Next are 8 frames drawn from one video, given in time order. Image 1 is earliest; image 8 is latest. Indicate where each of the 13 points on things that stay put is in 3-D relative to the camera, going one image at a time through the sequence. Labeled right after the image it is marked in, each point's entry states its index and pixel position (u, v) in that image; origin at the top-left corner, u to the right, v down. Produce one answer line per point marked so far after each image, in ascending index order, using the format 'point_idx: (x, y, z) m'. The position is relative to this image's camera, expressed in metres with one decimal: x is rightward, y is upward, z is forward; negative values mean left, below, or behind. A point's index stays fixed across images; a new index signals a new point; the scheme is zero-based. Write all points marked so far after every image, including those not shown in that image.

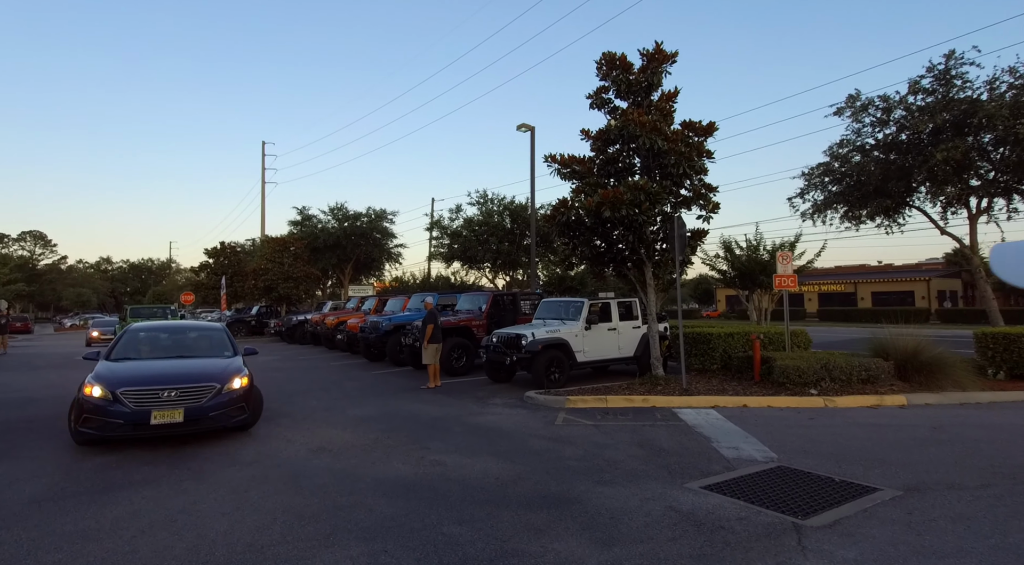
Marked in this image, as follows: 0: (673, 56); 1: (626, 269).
0: (+2.2, +3.0, +8.1) m
1: (+1.7, +0.2, +9.1) m
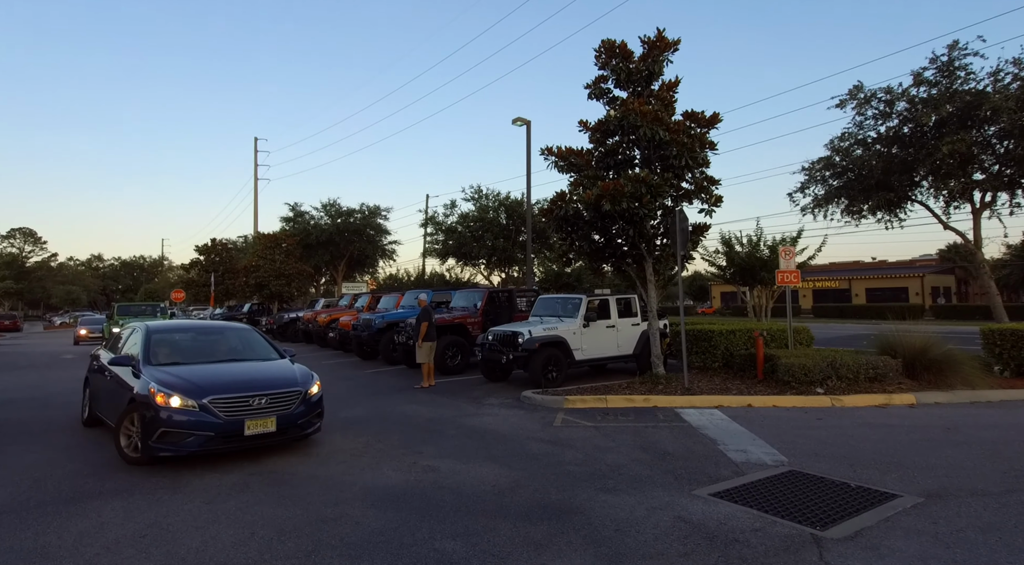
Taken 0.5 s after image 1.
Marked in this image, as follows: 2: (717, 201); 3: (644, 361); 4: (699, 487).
0: (+2.1, +3.1, +7.9) m
1: (+1.7, +0.2, +8.9) m
2: (+2.8, +1.1, +8.1) m
3: (+2.2, -1.3, +10.2) m
4: (+1.3, -1.5, +4.3) m
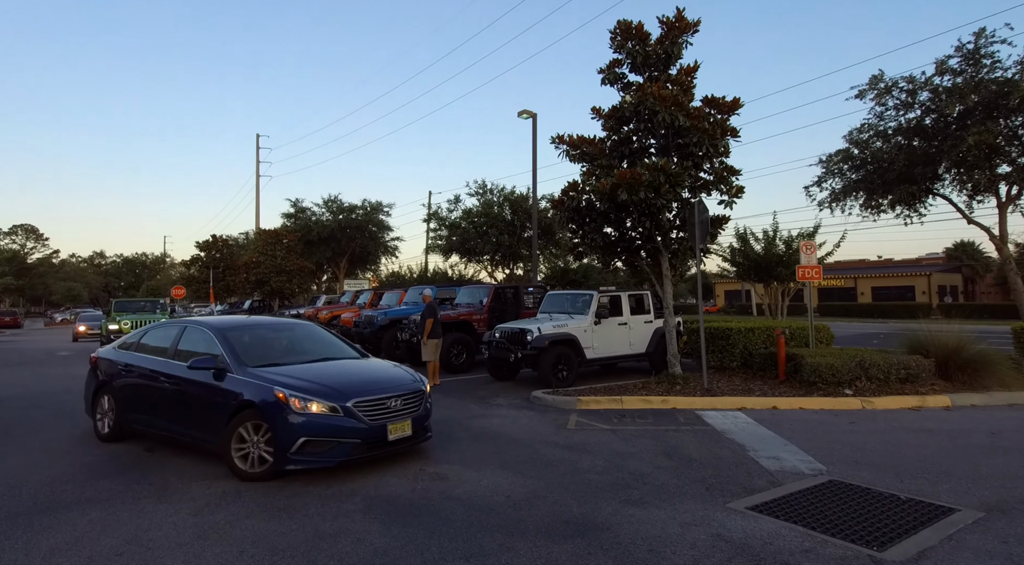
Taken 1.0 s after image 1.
0: (+2.3, +3.2, +7.5) m
1: (+1.8, +0.3, +8.5) m
2: (+2.9, +1.2, +7.7) m
3: (+2.3, -1.2, +9.8) m
4: (+1.4, -1.4, +3.9) m
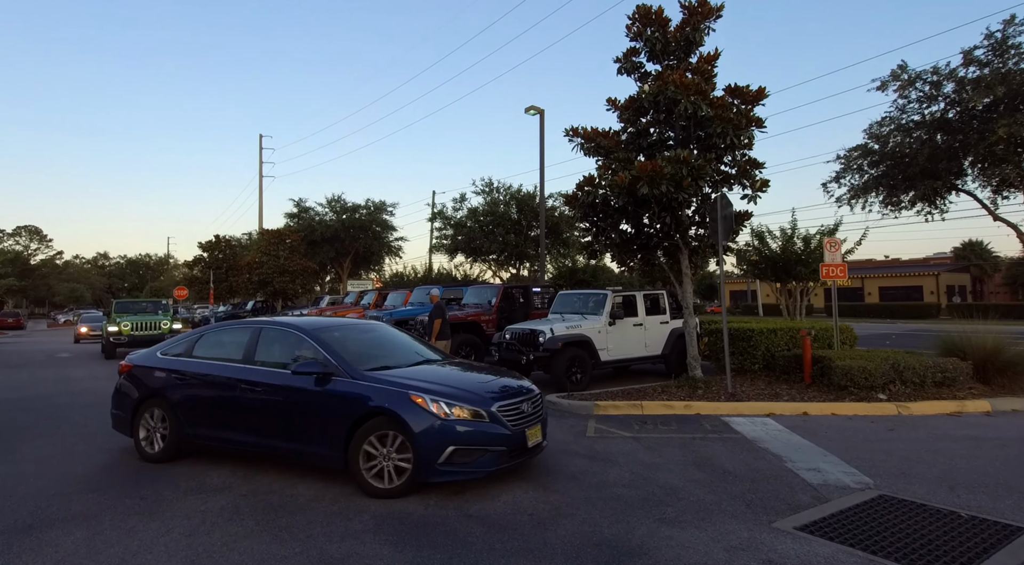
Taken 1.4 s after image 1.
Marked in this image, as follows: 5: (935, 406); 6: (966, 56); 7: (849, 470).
0: (+2.4, +3.2, +7.1) m
1: (+1.9, +0.3, +8.1) m
2: (+3.0, +1.2, +7.4) m
3: (+2.5, -1.2, +9.4) m
4: (+1.6, -1.4, +3.6) m
5: (+4.3, -1.3, +6.1) m
6: (+7.7, +3.8, +10.3) m
7: (+2.5, -1.4, +4.4) m
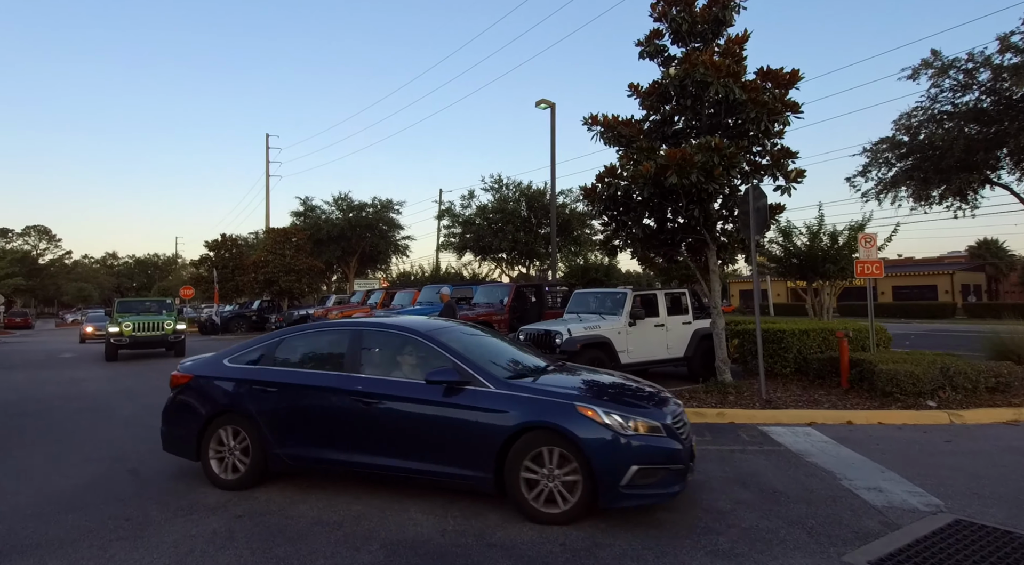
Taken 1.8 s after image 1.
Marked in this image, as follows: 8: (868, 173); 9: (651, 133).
0: (+2.6, +3.2, +6.6) m
1: (+2.1, +0.3, +7.7) m
2: (+3.2, +1.2, +6.9) m
3: (+2.7, -1.2, +8.9) m
4: (+1.7, -1.4, +3.1) m
5: (+4.4, -1.2, +5.6) m
6: (+7.9, +3.9, +9.7) m
7: (+2.6, -1.4, +4.0) m
8: (+6.8, +2.1, +11.5) m
9: (+1.7, +1.8, +7.3) m
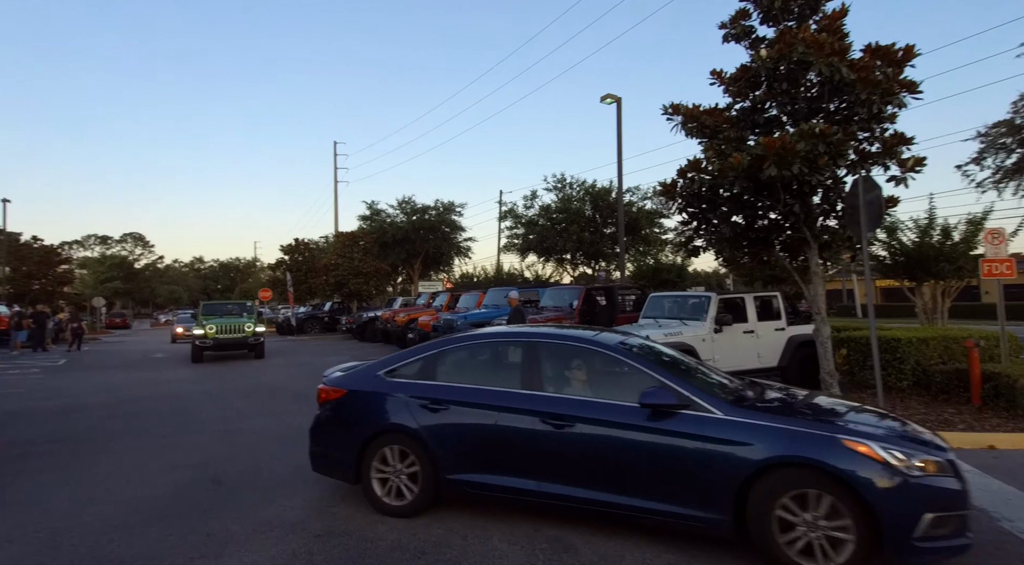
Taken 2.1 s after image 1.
0: (+3.4, +3.2, +5.9) m
1: (+3.0, +0.3, +7.0) m
2: (+4.0, +1.2, +6.1) m
3: (+3.8, -1.2, +8.2) m
4: (+2.2, -1.4, +2.5) m
5: (+5.1, -1.2, +4.7) m
6: (+8.9, +3.9, +8.5) m
7: (+3.2, -1.4, +3.2) m
8: (+8.0, +2.1, +10.4) m
9: (+2.5, +1.8, +6.7) m
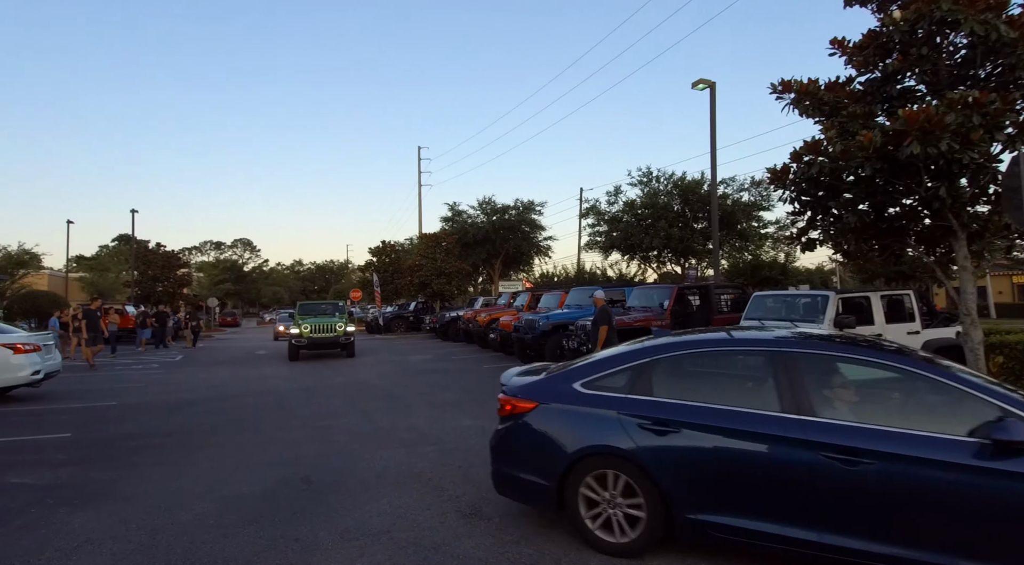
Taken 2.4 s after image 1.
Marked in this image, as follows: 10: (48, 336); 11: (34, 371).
0: (+4.1, +3.2, +5.0) m
1: (+4.0, +0.4, +6.1) m
2: (+4.9, +1.2, +5.1) m
3: (+4.9, -1.2, +7.2) m
4: (+2.6, -1.4, +1.7) m
5: (+5.8, -1.2, +3.6) m
6: (+10.0, +4.0, +6.8) m
7: (+3.6, -1.3, +2.3) m
8: (+9.4, +2.2, +8.8) m
9: (+3.5, +1.8, +5.8) m
10: (-11.0, -1.3, +14.4) m
11: (-10.8, -2.0, +13.7) m
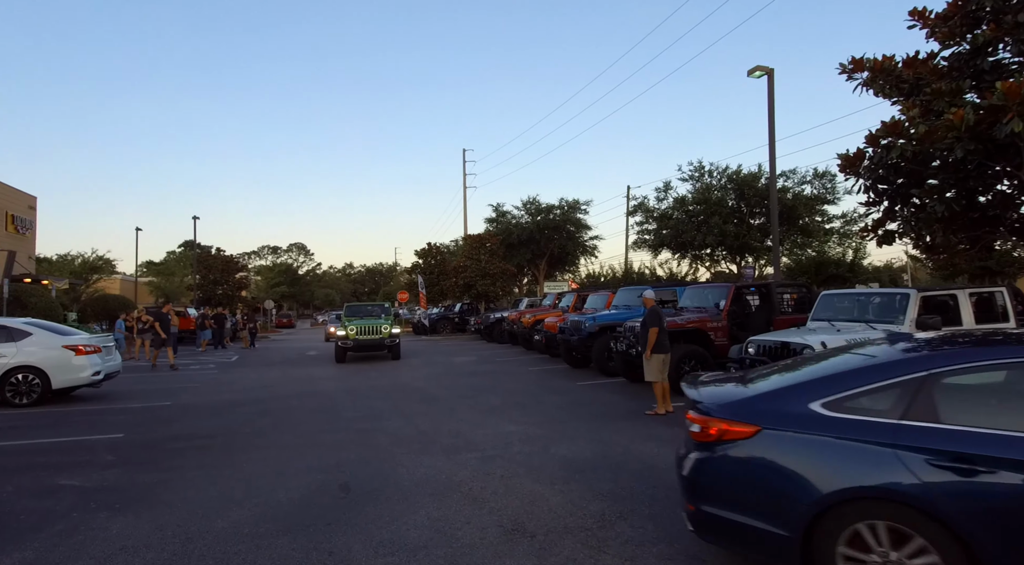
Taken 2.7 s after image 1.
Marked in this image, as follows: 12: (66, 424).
0: (+4.4, +3.2, +4.2) m
1: (+4.4, +0.4, +5.4) m
2: (+5.2, +1.2, +4.3) m
3: (+5.4, -1.2, +6.4) m
4: (+2.6, -1.3, +1.1) m
5: (+6.0, -1.1, +2.7) m
6: (+10.4, +4.0, +5.6) m
7: (+3.7, -1.3, +1.7) m
8: (+9.9, +2.2, +7.6) m
9: (+3.8, +1.8, +5.2) m
10: (-9.9, -1.3, +14.8) m
11: (-9.7, -2.1, +14.1) m
12: (-8.4, -2.7, +11.4) m
